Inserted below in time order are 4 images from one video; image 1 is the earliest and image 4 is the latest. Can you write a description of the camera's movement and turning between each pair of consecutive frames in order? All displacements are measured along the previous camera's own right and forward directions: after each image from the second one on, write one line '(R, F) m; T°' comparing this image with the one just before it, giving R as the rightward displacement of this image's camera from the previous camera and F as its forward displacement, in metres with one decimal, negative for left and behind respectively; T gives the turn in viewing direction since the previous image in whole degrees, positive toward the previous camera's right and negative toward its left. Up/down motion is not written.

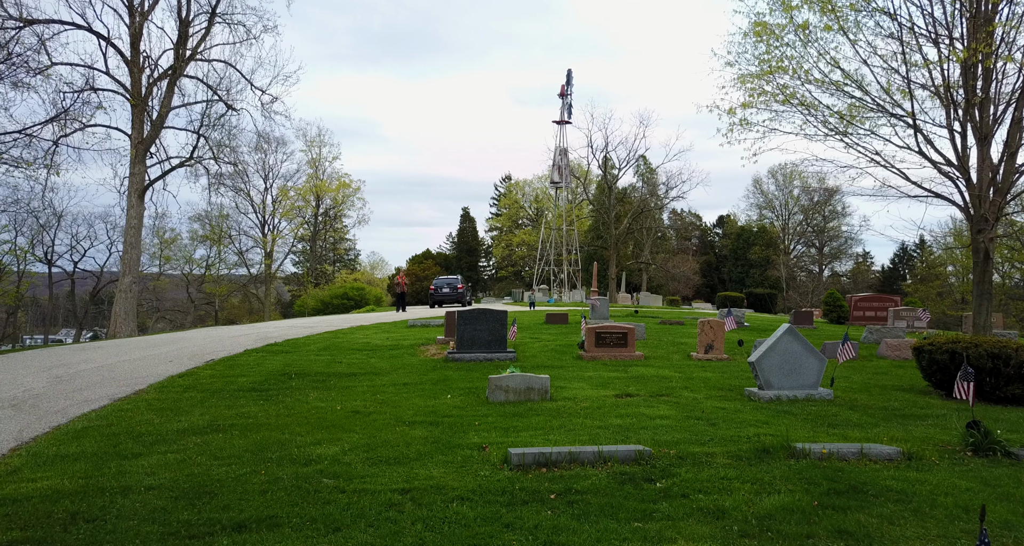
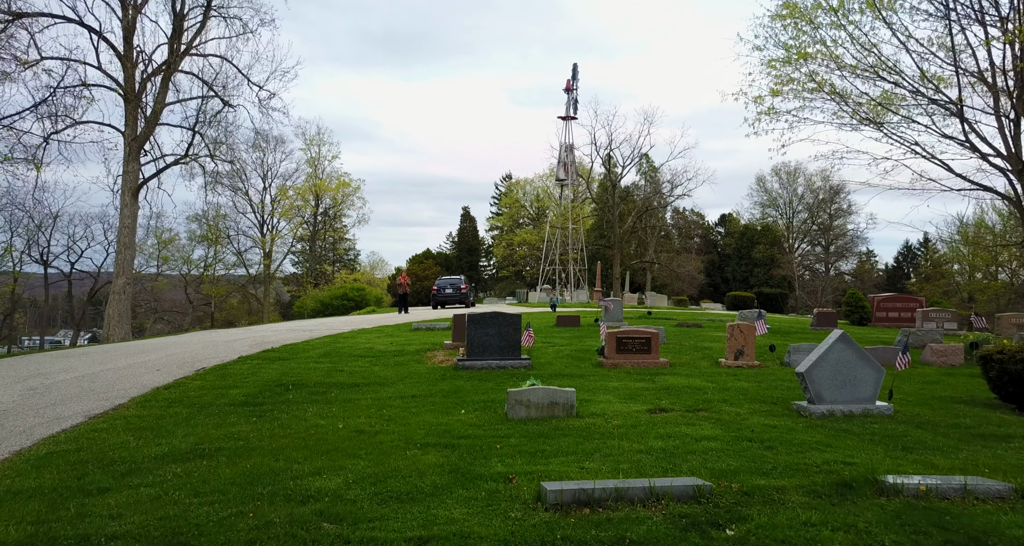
(-0.3, +1.1) m; 0°
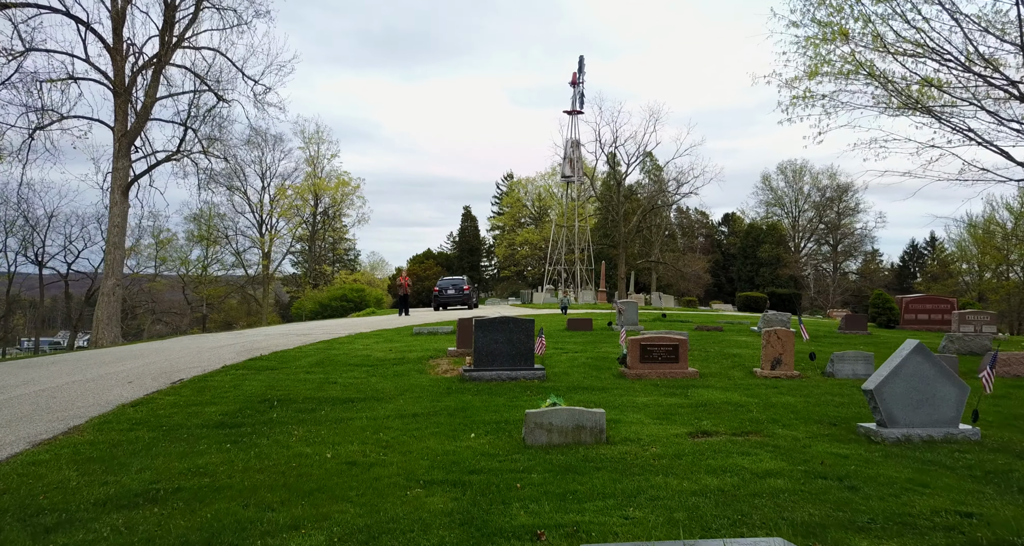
(-0.2, +1.4) m; 0°
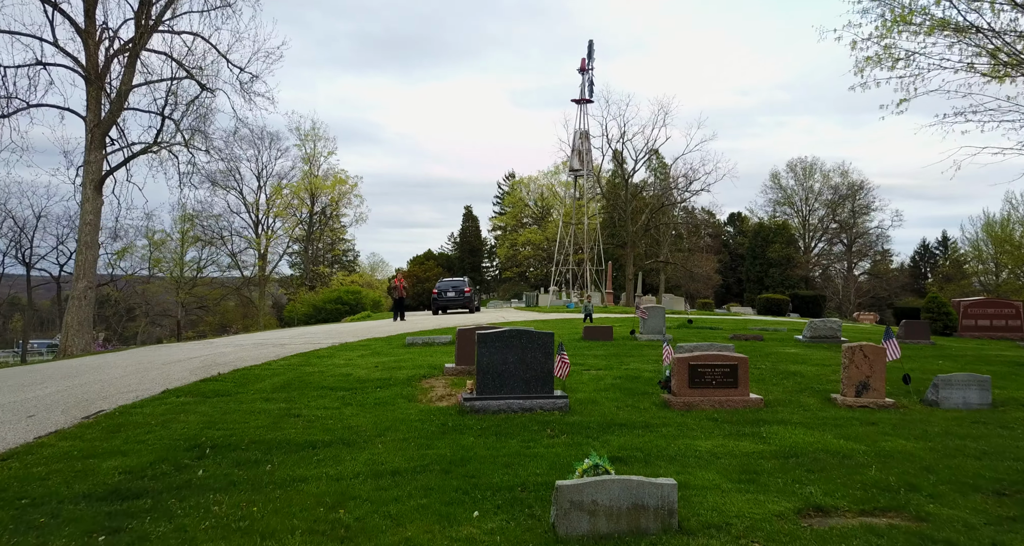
(-0.2, +2.7) m; 0°
